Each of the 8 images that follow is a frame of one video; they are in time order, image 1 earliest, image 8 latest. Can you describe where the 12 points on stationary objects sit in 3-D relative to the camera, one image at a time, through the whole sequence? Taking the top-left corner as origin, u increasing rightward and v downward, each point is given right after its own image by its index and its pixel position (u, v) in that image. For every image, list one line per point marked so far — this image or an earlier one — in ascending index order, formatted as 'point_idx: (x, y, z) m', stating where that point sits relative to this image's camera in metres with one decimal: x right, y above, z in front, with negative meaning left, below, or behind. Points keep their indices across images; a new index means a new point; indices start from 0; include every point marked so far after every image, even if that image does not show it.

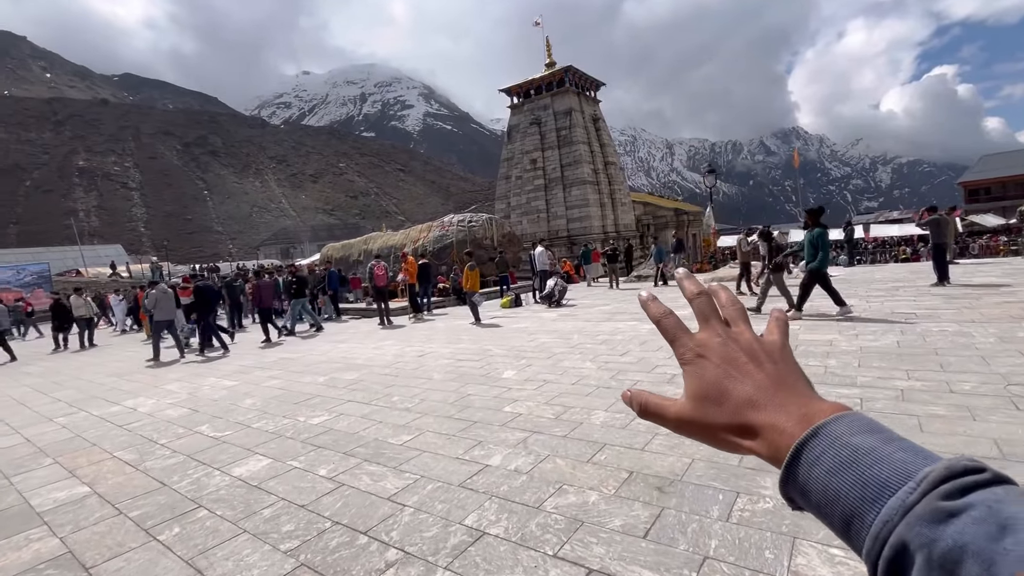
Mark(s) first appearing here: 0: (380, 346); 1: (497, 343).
0: (-2.5, -1.1, +9.0) m
1: (-0.2, -0.9, +8.2) m
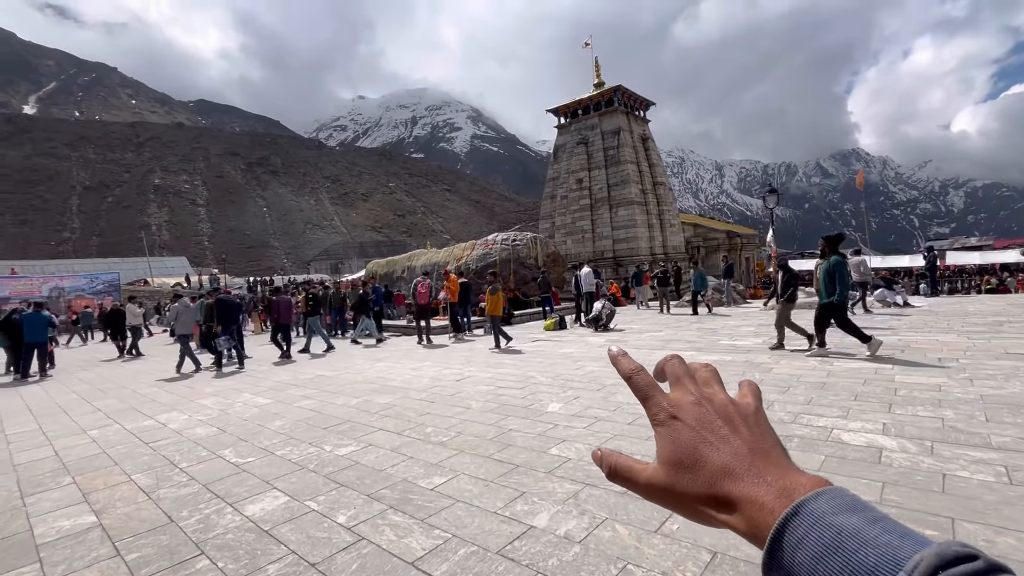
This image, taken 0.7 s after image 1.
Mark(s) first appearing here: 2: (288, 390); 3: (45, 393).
0: (-1.7, -1.4, +8.6) m
1: (+0.5, -1.3, +7.6) m
2: (-3.5, -1.6, +7.5) m
3: (-8.9, -2.0, +9.3) m
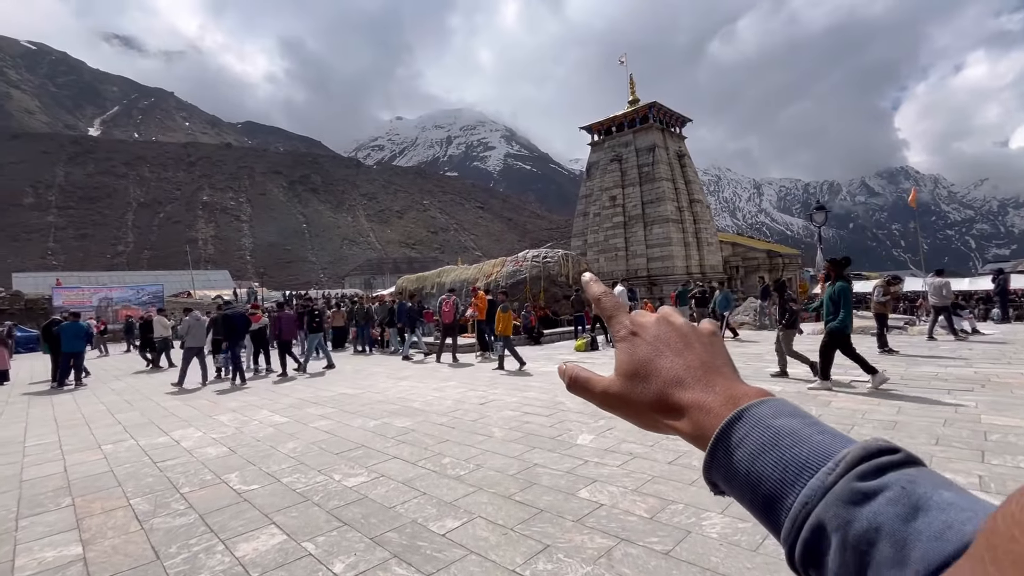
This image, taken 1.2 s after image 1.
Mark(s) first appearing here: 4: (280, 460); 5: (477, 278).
0: (-1.3, -1.7, +8.3) m
1: (+0.9, -1.6, +7.1) m
2: (-3.1, -1.8, +7.3) m
3: (-8.4, -2.2, +9.3) m
4: (-2.3, -1.7, +4.9) m
5: (-1.4, +0.4, +19.7) m
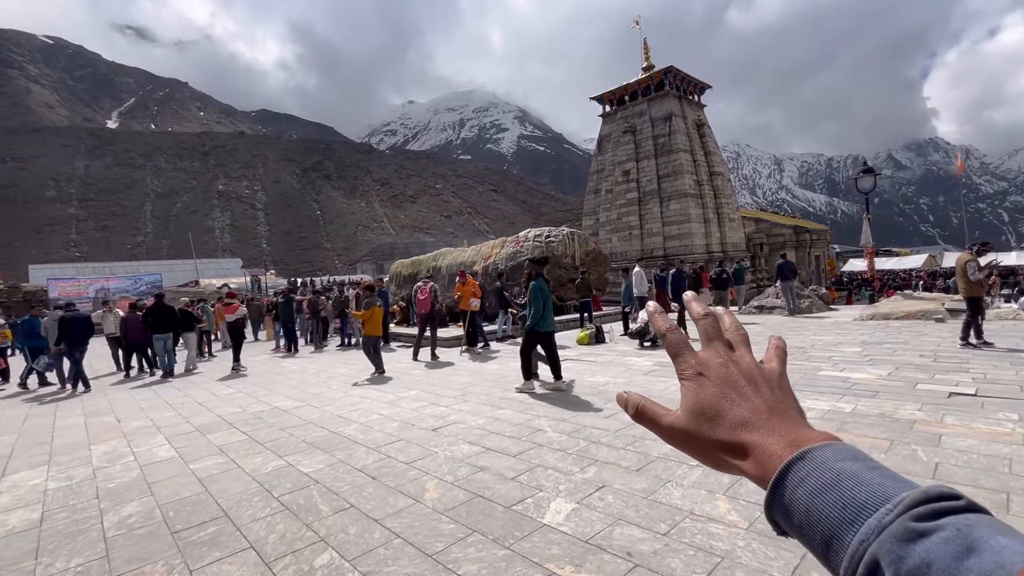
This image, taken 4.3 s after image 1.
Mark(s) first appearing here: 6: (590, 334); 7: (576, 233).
0: (-1.6, -1.5, +6.5) m
1: (+0.5, -1.4, +5.3) m
2: (-3.4, -1.7, +5.6) m
3: (-8.7, -2.1, +7.8) m
4: (-2.8, -1.7, +3.1) m
5: (-1.4, +1.0, +17.8) m
6: (+1.8, -1.0, +10.9) m
7: (+2.2, +1.9, +16.5) m
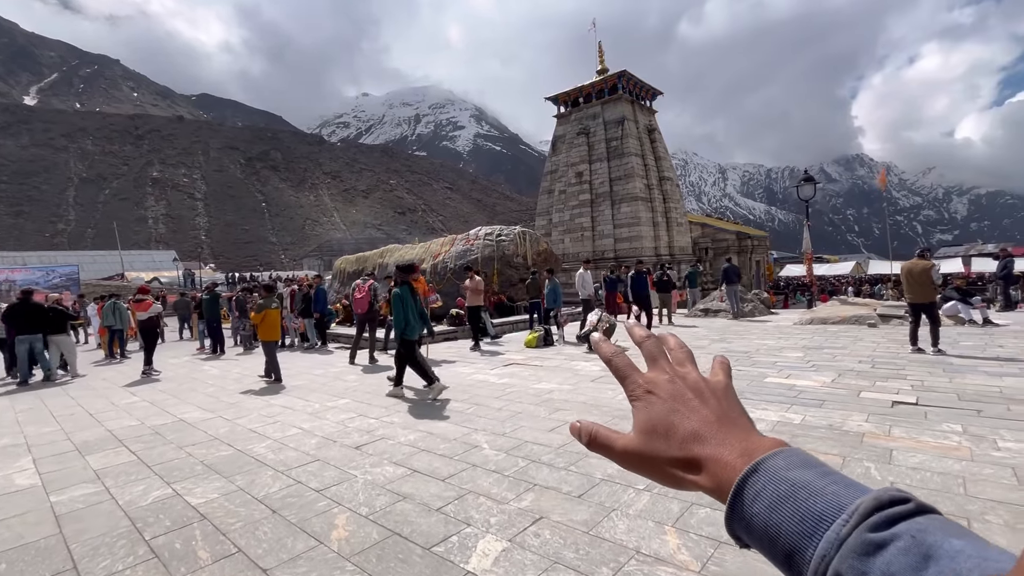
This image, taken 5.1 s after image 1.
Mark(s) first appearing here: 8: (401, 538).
0: (-2.4, -1.5, +5.9) m
1: (-0.1, -1.4, +4.8) m
2: (-4.1, -1.6, +4.8) m
3: (-9.6, -1.9, +6.5) m
4: (-3.2, -1.6, +2.4) m
5: (-3.1, +1.0, +17.1) m
6: (+0.6, -1.1, +10.6) m
7: (+0.5, +1.9, +16.2) m
8: (-0.7, -1.5, +2.8) m
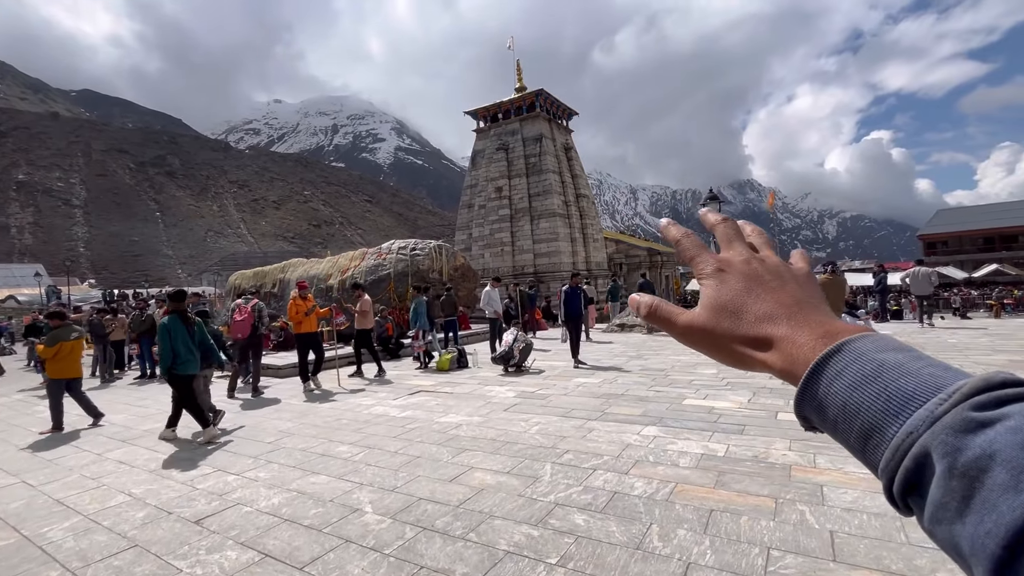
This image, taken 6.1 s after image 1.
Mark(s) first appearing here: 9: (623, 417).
0: (-3.4, -1.7, +4.7) m
1: (-1.0, -1.6, +4.0) m
2: (-4.9, -1.8, +3.3) m
3: (-10.6, -2.2, +4.1) m
4: (-3.7, -1.8, +1.1) m
5: (-5.9, +0.5, +15.7) m
6: (-1.2, -1.4, +9.8) m
7: (-2.2, +1.3, +15.4) m
8: (-1.2, -1.6, +2.0) m
9: (+1.2, -1.4, +5.3) m
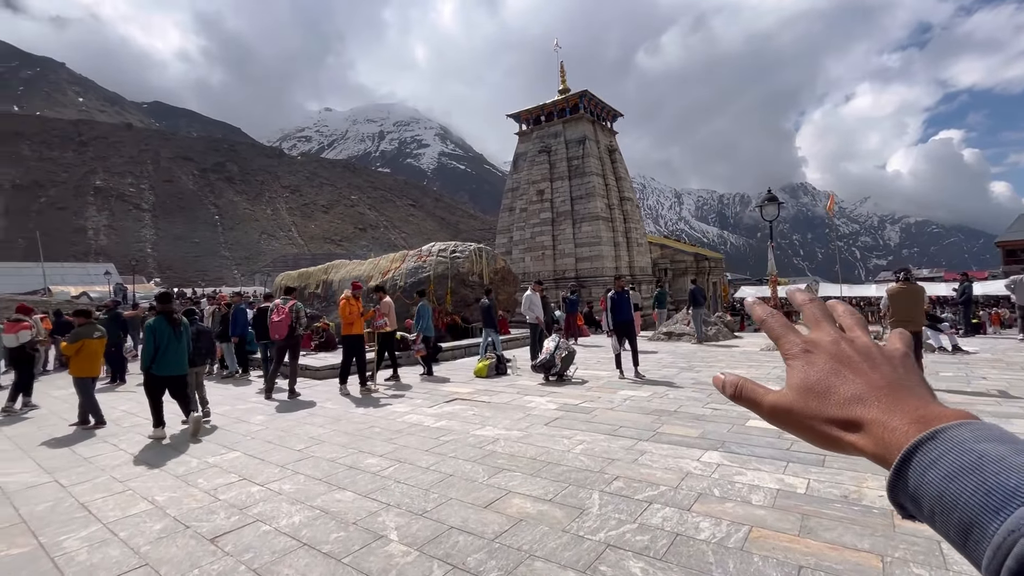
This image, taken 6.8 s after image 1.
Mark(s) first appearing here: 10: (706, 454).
0: (-3.0, -1.7, +4.5) m
1: (-0.7, -1.6, +3.6) m
2: (-4.7, -1.8, +3.3) m
3: (-10.2, -2.1, +4.6) m
4: (-3.6, -1.7, +1.0) m
5: (-4.6, +0.4, +15.8) m
6: (-0.4, -1.5, +9.4) m
7: (-0.9, +1.2, +15.2) m
8: (-1.1, -1.6, +1.6) m
9: (+1.6, -1.5, +4.7) m
10: (+1.7, -1.5, +4.2) m
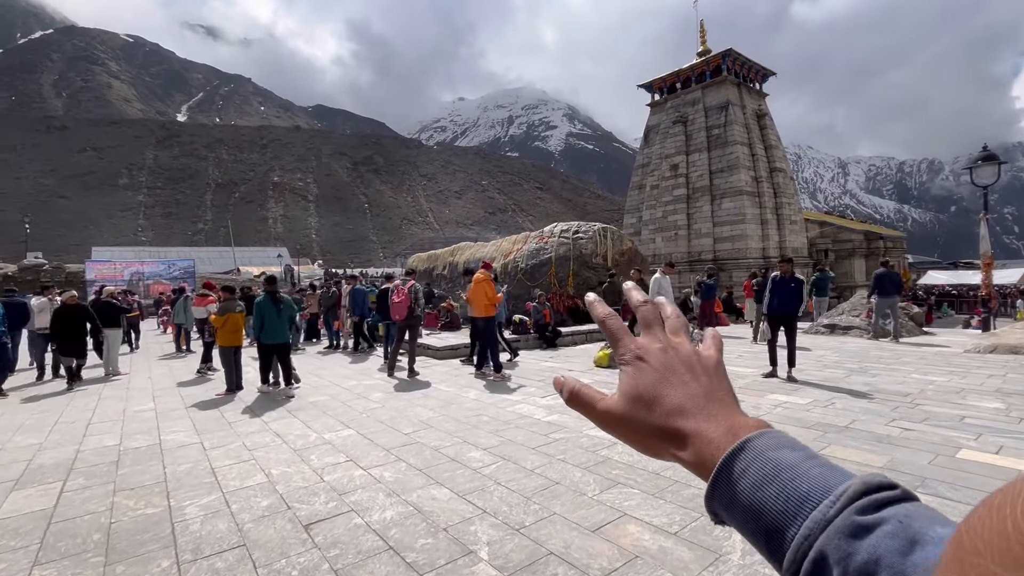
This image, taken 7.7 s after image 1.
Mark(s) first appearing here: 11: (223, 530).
0: (-2.0, -1.5, +4.6) m
1: (+0.1, -1.5, +3.2) m
2: (-3.9, -1.6, +3.8) m
3: (-8.9, -1.8, +6.5) m
4: (-3.4, -1.6, +1.4) m
5: (-0.6, +1.0, +15.8) m
6: (+1.8, -1.2, +8.7) m
7: (+2.8, +1.7, +14.2) m
8: (-0.8, -1.5, +1.3) m
9: (+2.6, -1.3, +3.6) m
10: (+2.5, -1.3, +3.1) m
11: (-1.8, -1.6, +3.1) m
